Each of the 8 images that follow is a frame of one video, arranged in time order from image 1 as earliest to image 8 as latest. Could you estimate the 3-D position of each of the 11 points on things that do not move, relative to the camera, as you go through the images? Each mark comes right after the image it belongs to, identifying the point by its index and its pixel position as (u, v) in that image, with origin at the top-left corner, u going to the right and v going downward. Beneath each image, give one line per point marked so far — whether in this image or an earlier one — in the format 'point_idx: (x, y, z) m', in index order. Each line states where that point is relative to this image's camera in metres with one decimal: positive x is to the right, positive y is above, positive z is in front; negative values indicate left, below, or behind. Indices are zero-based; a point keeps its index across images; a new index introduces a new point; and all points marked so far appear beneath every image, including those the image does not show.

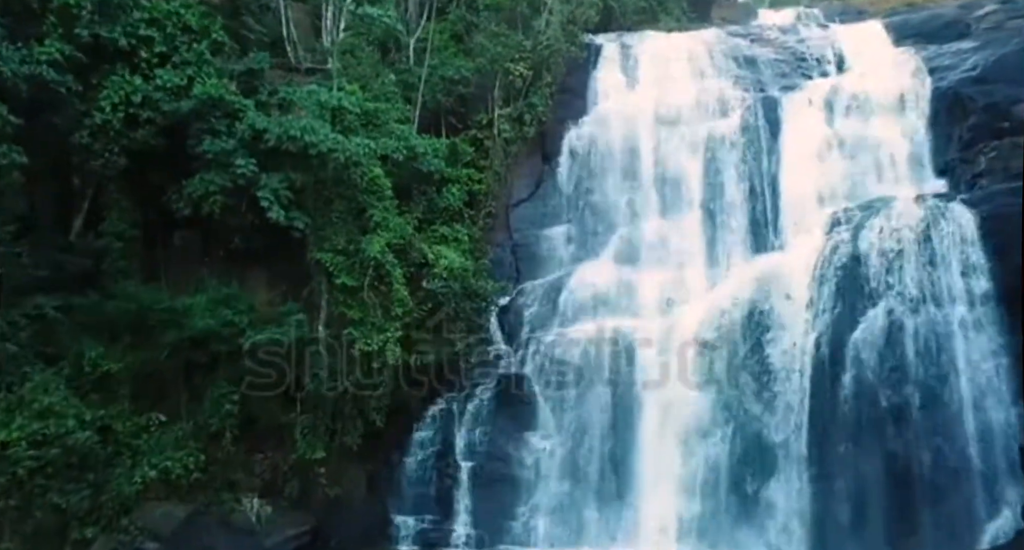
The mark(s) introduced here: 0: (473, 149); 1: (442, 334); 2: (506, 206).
0: (-0.6, +1.8, +10.7) m
1: (-0.8, -0.7, +8.4) m
2: (-0.1, +1.1, +10.6) m
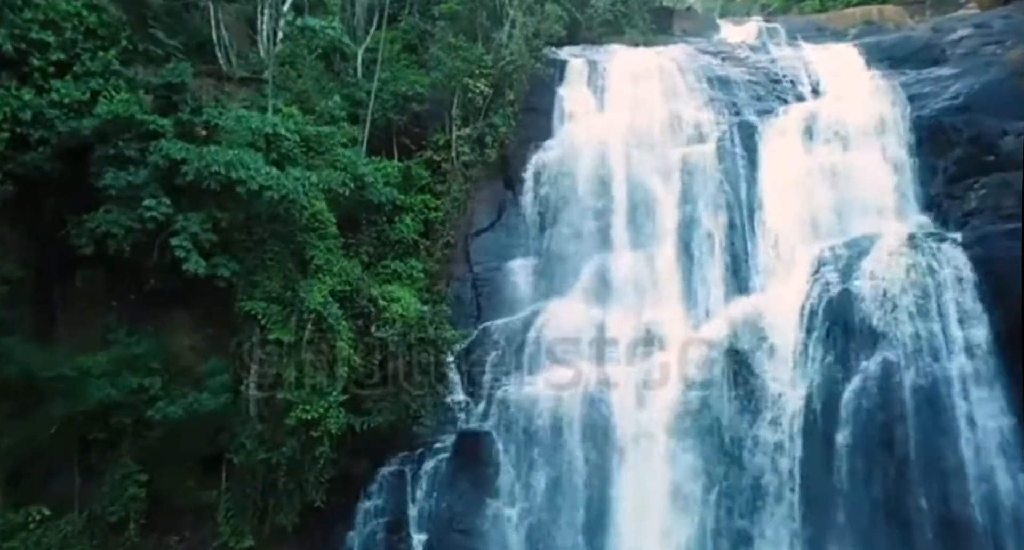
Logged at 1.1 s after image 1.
0: (-1.1, +1.3, +9.6) m
1: (-1.2, -1.2, +7.3) m
2: (-0.6, +0.6, +9.6) m
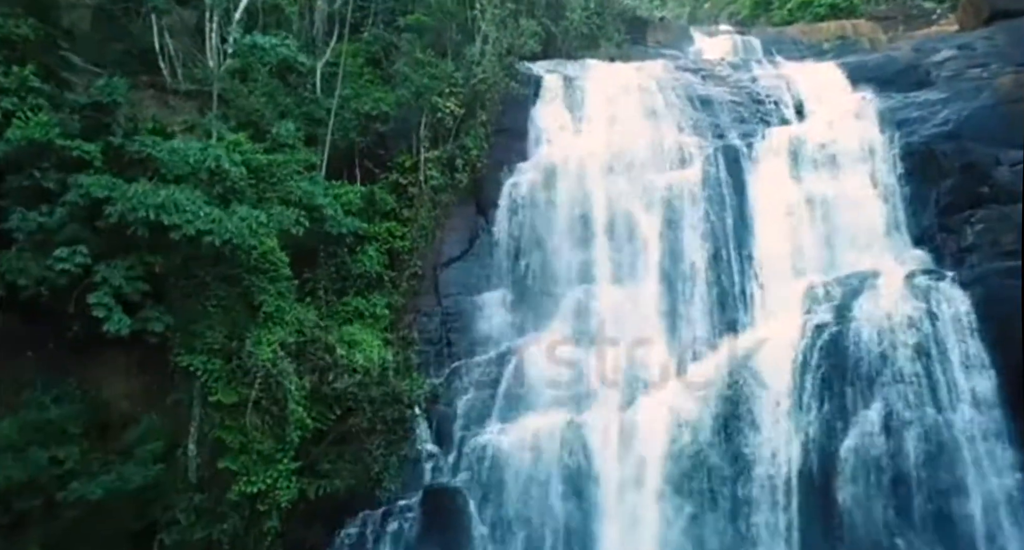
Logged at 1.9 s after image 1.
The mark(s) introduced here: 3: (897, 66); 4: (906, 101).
0: (-1.4, +0.9, +8.8) m
1: (-1.4, -1.6, +6.5) m
2: (-1.0, +0.1, +8.8) m
3: (+6.4, +3.5, +12.1) m
4: (+5.5, +2.5, +10.2) m
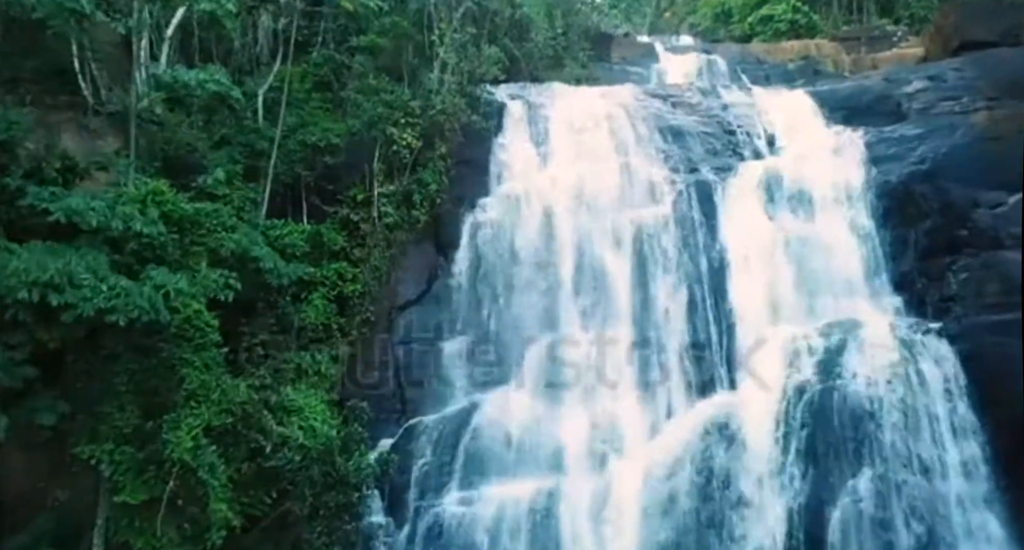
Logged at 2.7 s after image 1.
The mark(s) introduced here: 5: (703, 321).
0: (-1.9, +0.4, +8.1) m
1: (-1.8, -2.1, +5.7) m
2: (-1.4, -0.4, +8.1) m
3: (+5.8, +2.9, +11.8) m
4: (+5.0, +1.9, +9.8) m
5: (+2.2, -0.5, +8.4) m
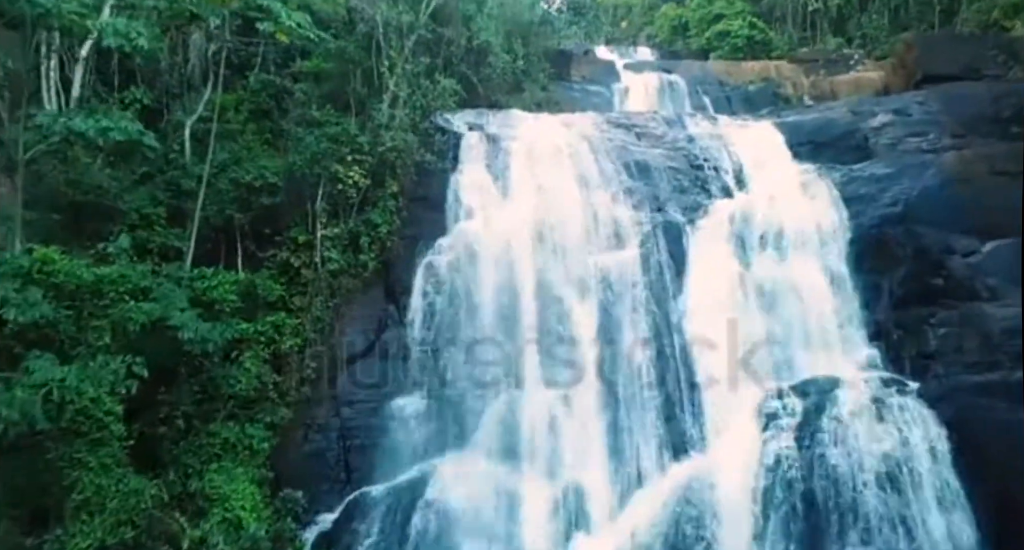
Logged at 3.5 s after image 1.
0: (-2.3, -0.1, +7.3) m
1: (-2.1, -2.6, +4.9) m
2: (-1.8, -0.9, +7.3) m
3: (+5.1, +2.3, +11.5) m
4: (+4.5, +1.3, +9.5) m
5: (+1.7, -1.1, +7.9) m
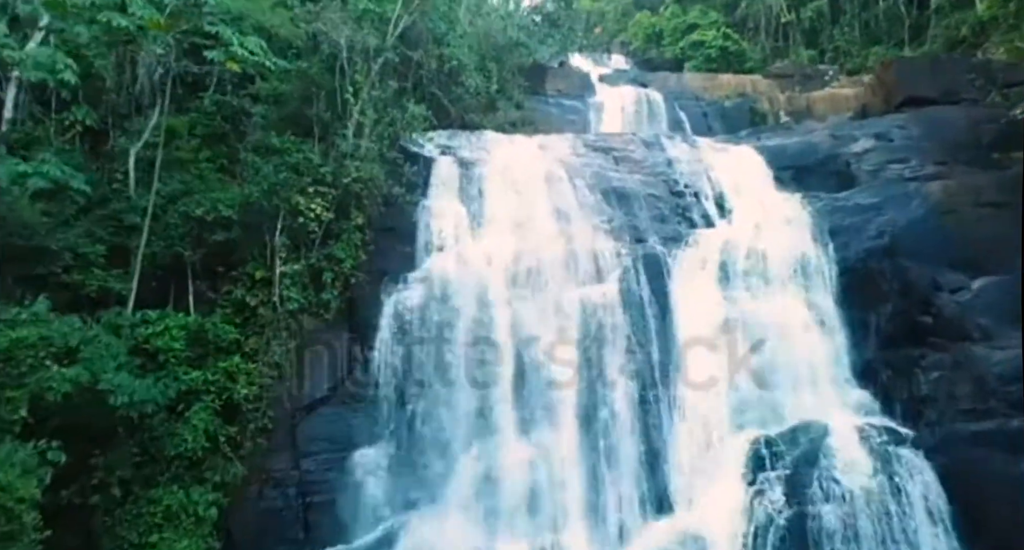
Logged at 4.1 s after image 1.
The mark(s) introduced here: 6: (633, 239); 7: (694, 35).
0: (-2.5, -0.5, +6.7) m
1: (-2.2, -3.0, +4.4) m
2: (-2.1, -1.3, +6.7) m
3: (+4.7, +1.9, +11.2) m
4: (+4.1, +0.9, +9.2) m
5: (+1.5, -1.5, +7.4) m
6: (+1.5, +0.4, +8.7) m
7: (+4.9, +6.5, +19.6) m
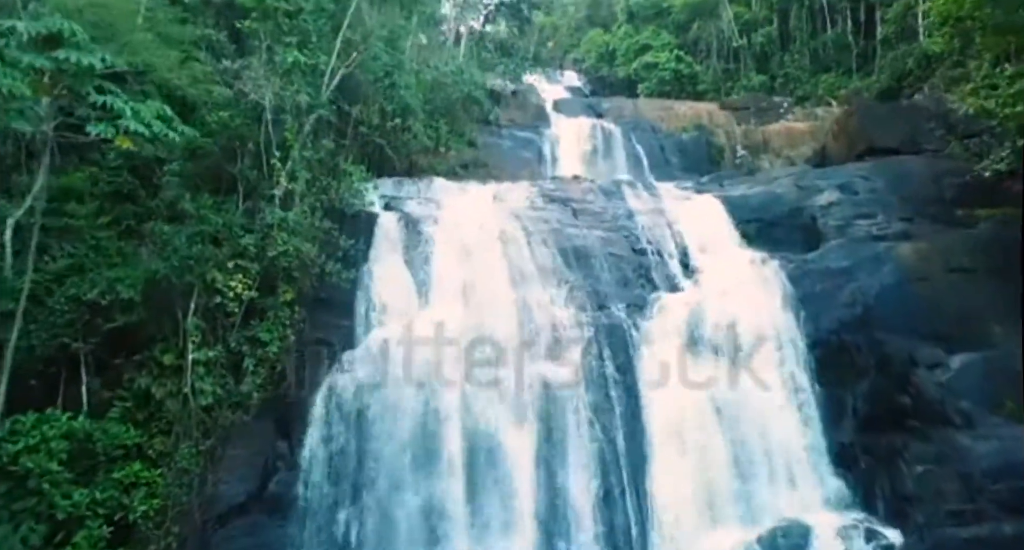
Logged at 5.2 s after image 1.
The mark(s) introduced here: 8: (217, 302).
0: (-2.9, -1.3, +5.7) m
1: (-2.5, -3.7, +3.4) m
2: (-2.5, -2.1, +5.7) m
3: (+4.0, +1.0, +10.7) m
4: (+3.6, +0.1, +8.6) m
5: (+1.0, -2.3, +6.7) m
6: (+0.9, -0.4, +8.0) m
7: (+3.7, +5.5, +19.1) m
8: (-2.5, -0.2, +6.1) m
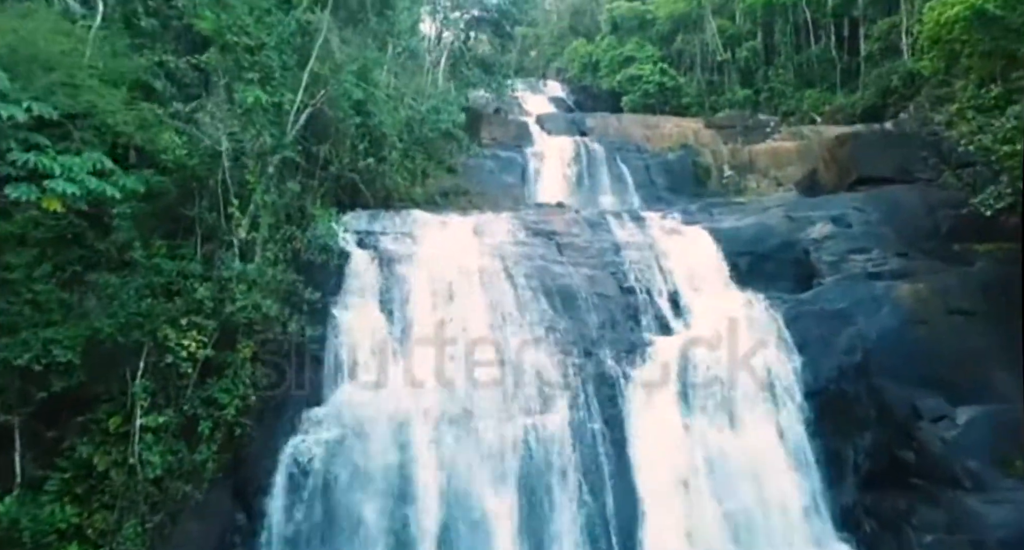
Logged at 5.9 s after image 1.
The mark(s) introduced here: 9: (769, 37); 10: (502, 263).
0: (-3.1, -1.7, +5.1) m
1: (-2.6, -4.1, +2.8) m
2: (-2.6, -2.5, +5.2) m
3: (+3.8, +0.5, +10.3) m
4: (+3.4, -0.4, +8.2) m
5: (+0.8, -2.8, +6.2) m
6: (+0.7, -0.8, +7.5) m
7: (+3.2, +5.0, +18.7) m
8: (-2.6, -0.7, +5.5) m
9: (+6.5, +5.9, +18.2) m
10: (0.0, +0.1, +8.3) m
